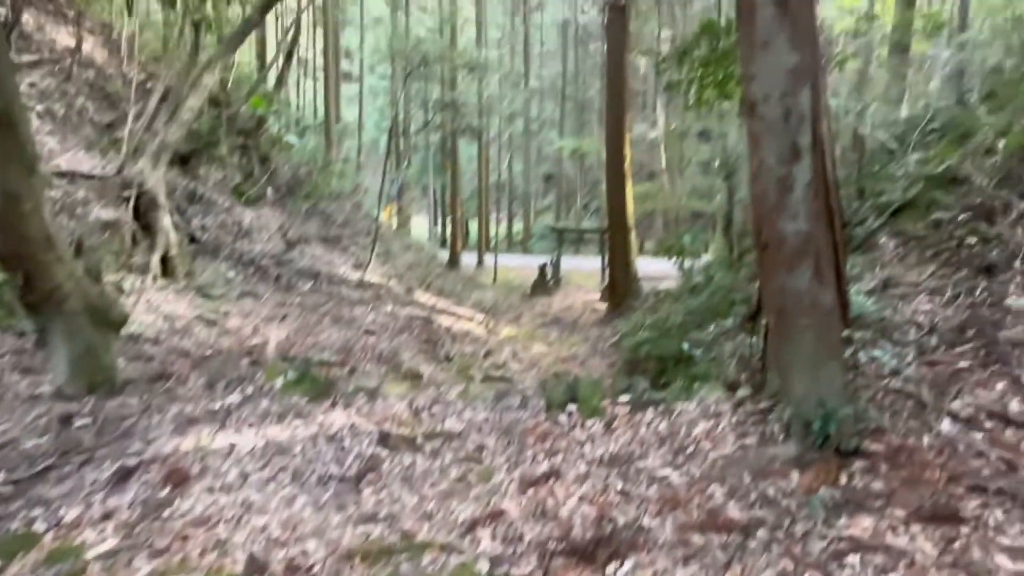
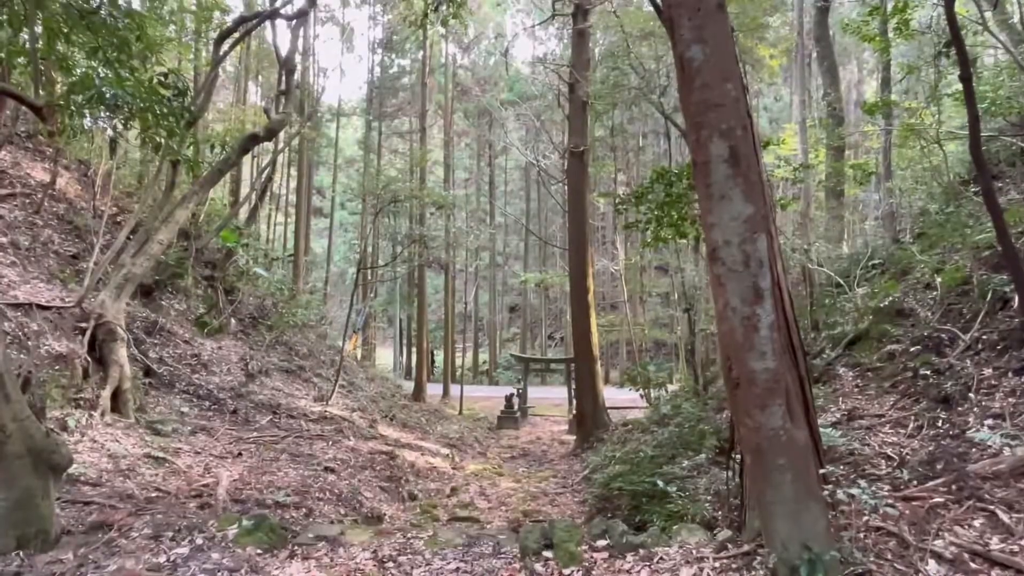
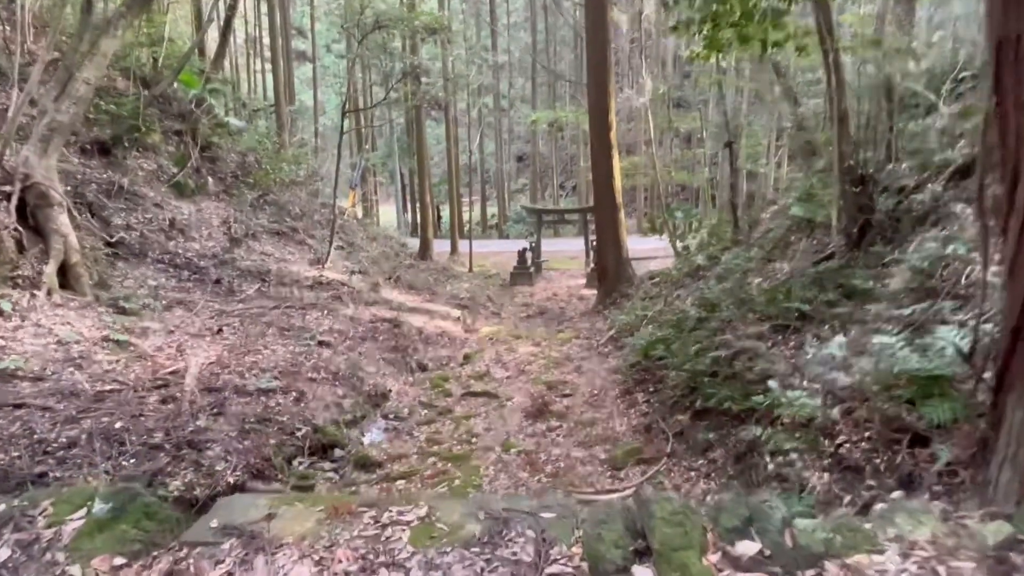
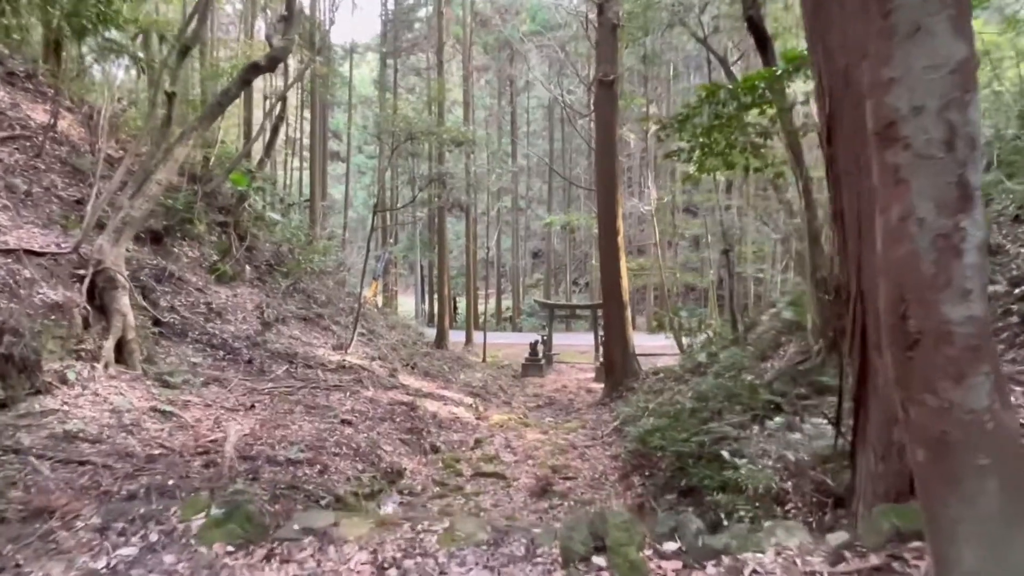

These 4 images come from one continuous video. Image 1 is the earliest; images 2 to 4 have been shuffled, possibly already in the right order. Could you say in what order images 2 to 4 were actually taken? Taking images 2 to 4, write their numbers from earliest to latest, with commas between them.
2, 4, 3
